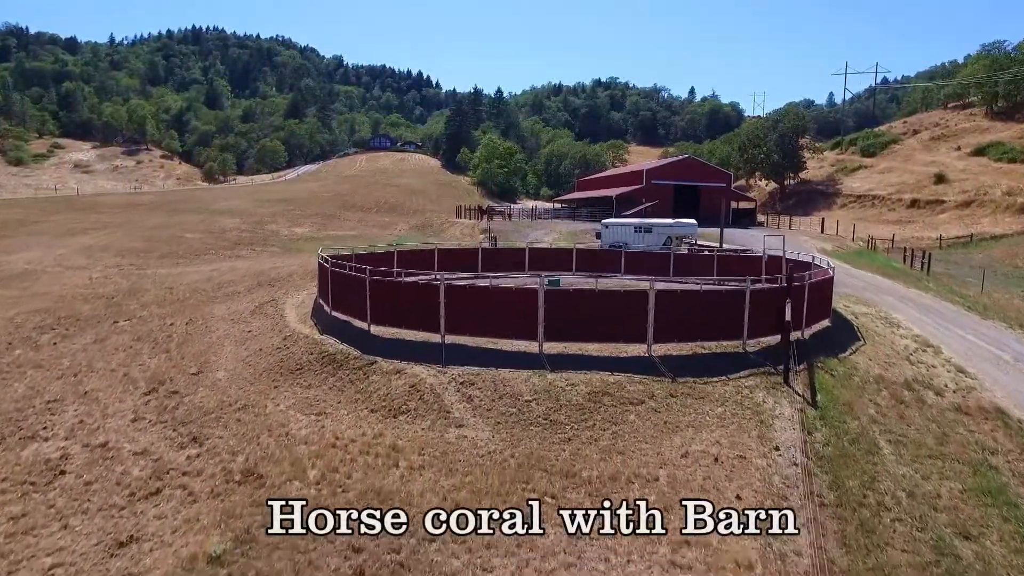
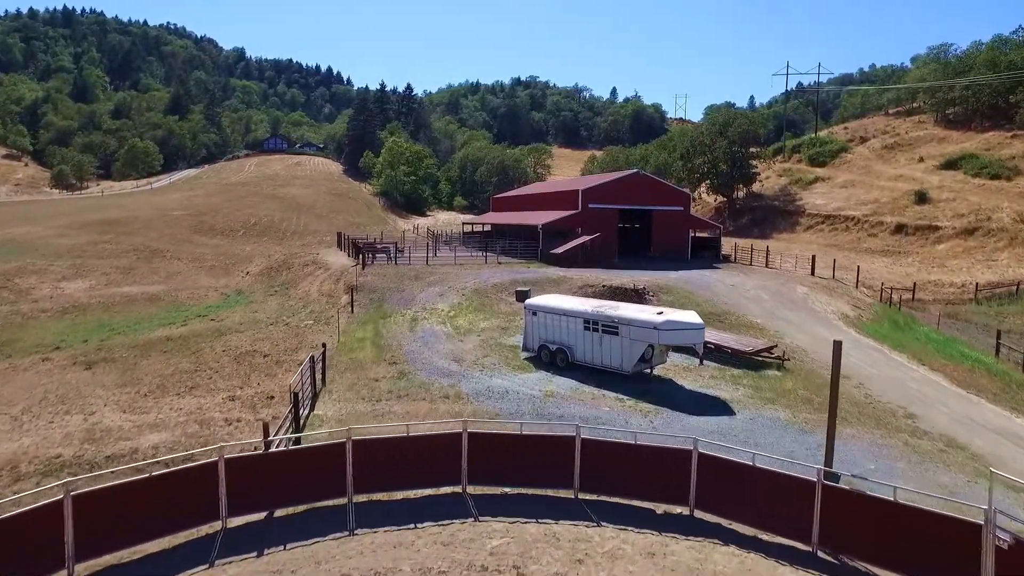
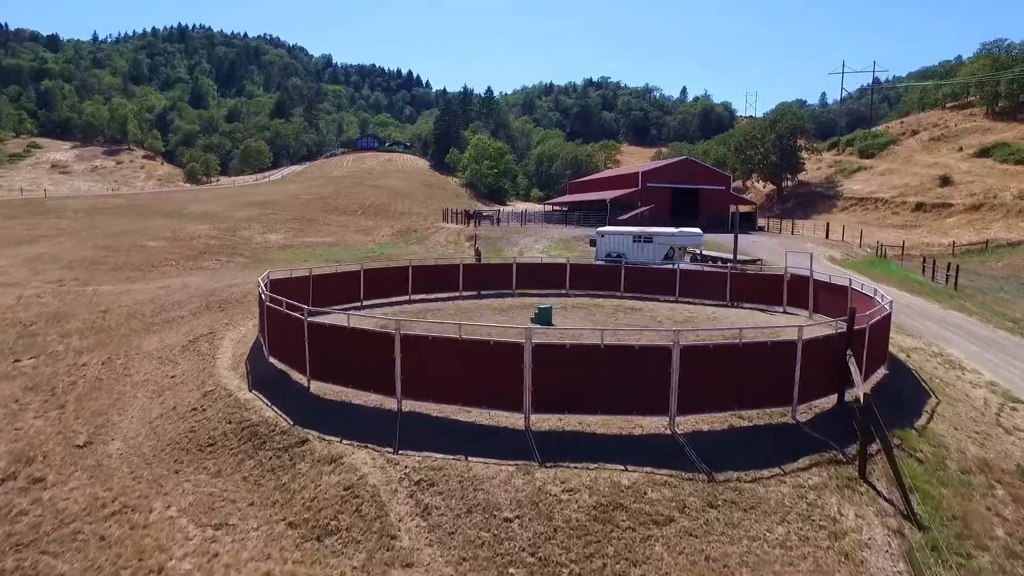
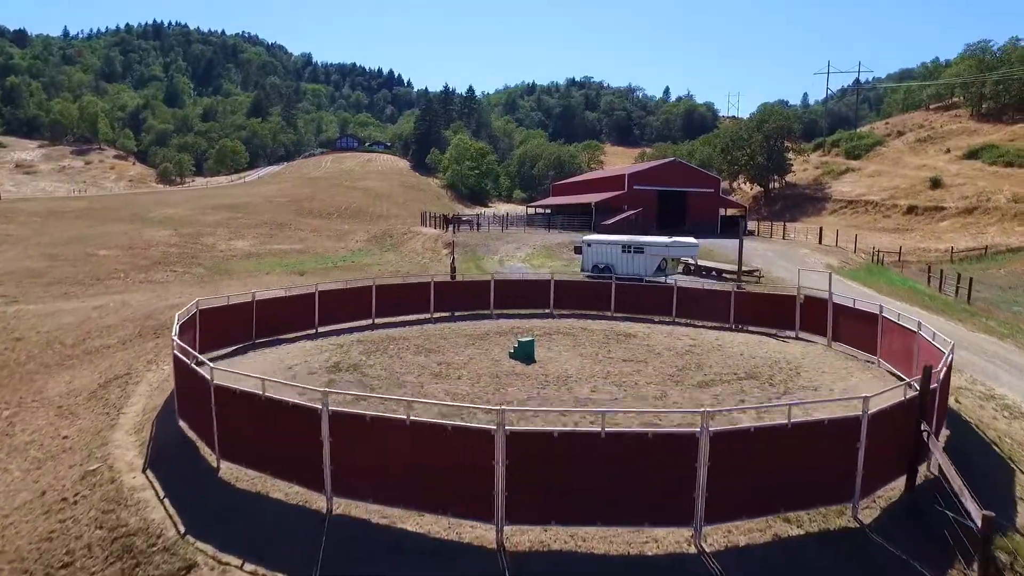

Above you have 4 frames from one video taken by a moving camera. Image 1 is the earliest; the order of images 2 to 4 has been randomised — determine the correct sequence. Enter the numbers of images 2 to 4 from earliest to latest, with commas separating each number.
3, 4, 2
